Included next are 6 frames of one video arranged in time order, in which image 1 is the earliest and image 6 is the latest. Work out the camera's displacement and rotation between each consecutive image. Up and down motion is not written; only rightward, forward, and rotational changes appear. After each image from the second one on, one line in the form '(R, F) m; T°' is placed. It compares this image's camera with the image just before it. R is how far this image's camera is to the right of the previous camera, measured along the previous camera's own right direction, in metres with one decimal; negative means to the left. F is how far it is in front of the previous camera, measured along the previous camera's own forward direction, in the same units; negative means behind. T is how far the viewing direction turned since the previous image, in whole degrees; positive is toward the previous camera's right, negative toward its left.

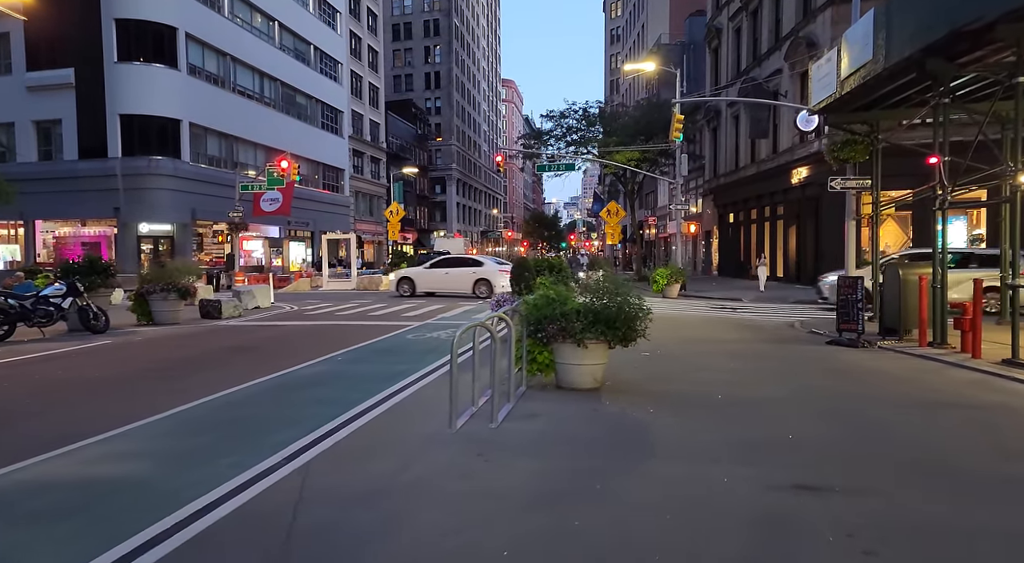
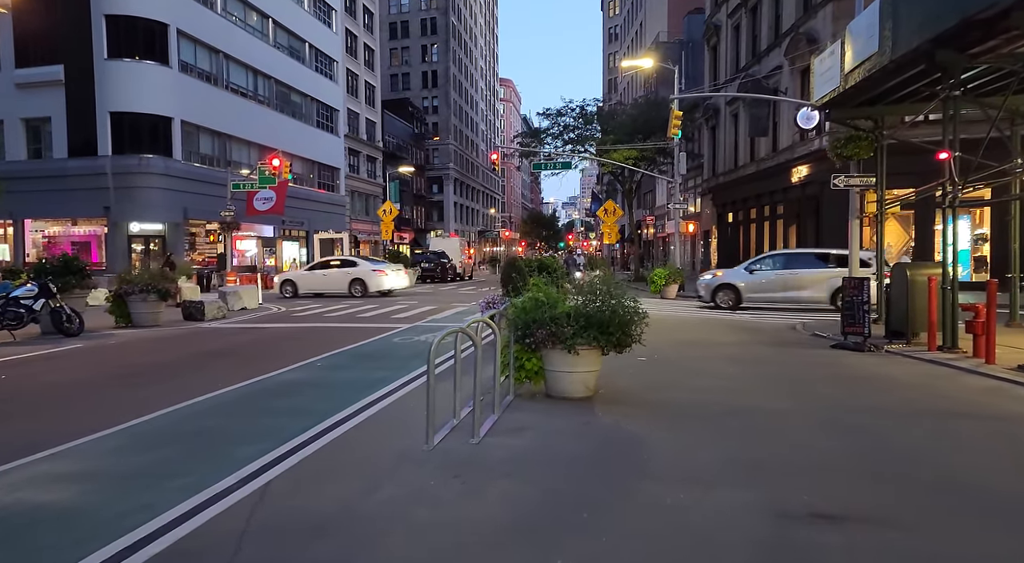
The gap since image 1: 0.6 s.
(+0.1, +0.6) m; 0°
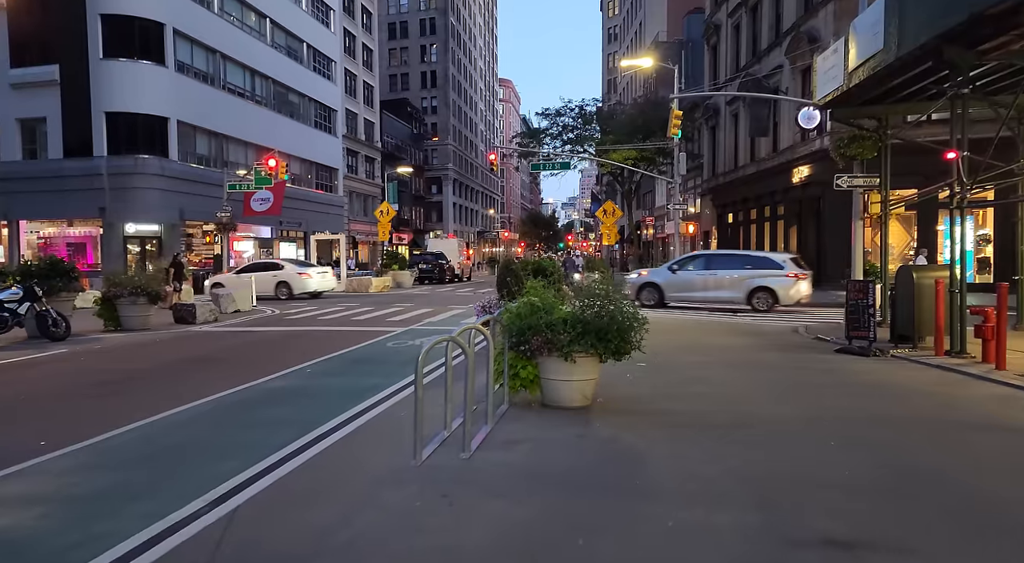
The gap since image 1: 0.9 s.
(+0.1, +0.3) m; 0°
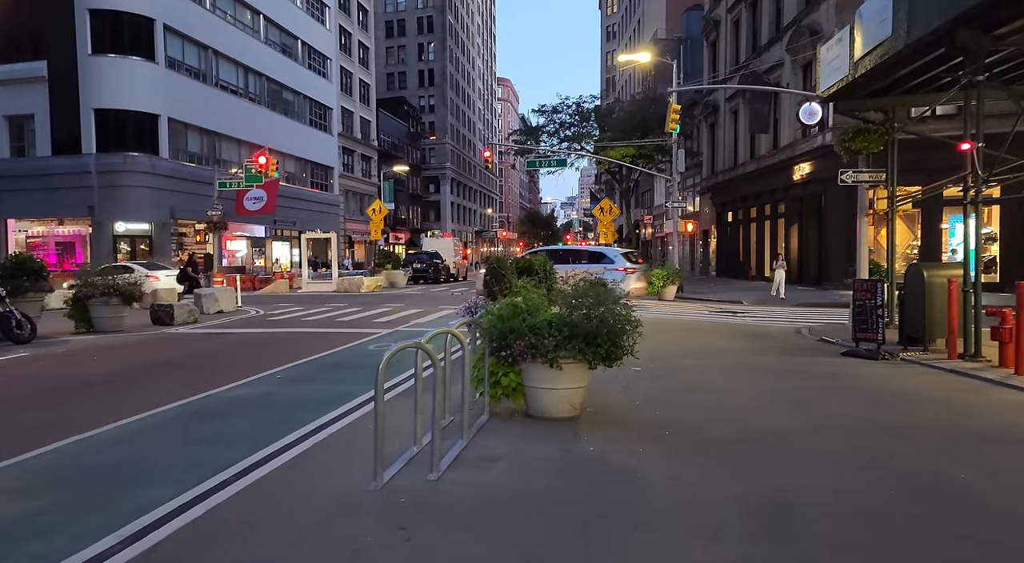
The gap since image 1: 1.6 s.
(+0.2, +0.7) m; 0°
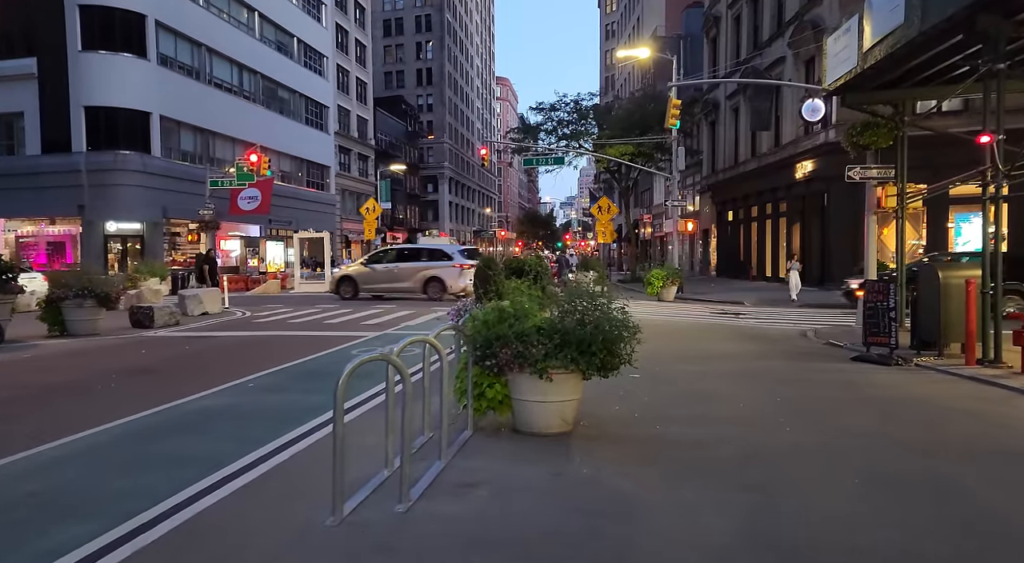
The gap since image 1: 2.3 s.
(+0.1, +0.6) m; 0°
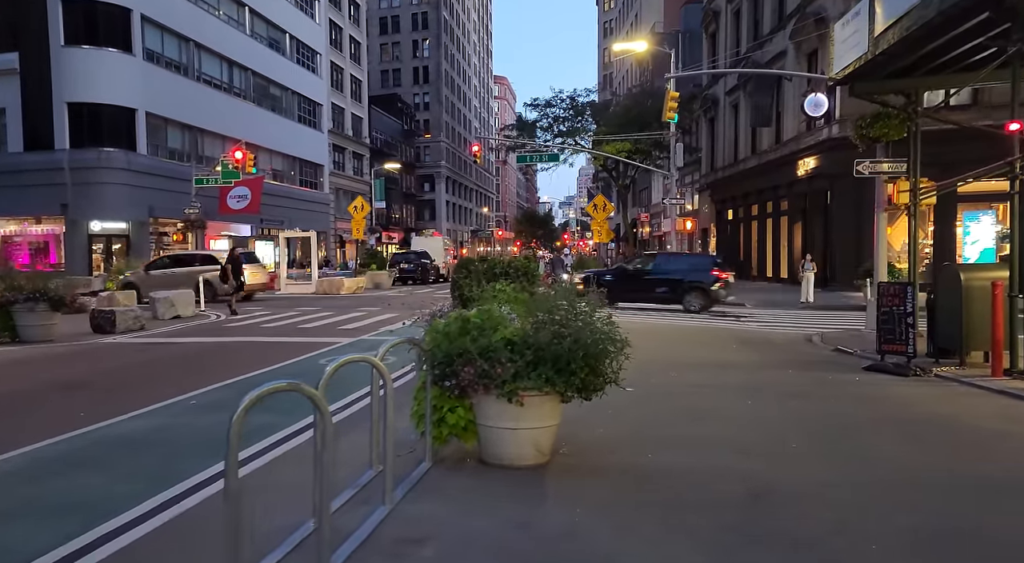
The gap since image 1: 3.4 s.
(+0.2, +1.0) m; 0°
